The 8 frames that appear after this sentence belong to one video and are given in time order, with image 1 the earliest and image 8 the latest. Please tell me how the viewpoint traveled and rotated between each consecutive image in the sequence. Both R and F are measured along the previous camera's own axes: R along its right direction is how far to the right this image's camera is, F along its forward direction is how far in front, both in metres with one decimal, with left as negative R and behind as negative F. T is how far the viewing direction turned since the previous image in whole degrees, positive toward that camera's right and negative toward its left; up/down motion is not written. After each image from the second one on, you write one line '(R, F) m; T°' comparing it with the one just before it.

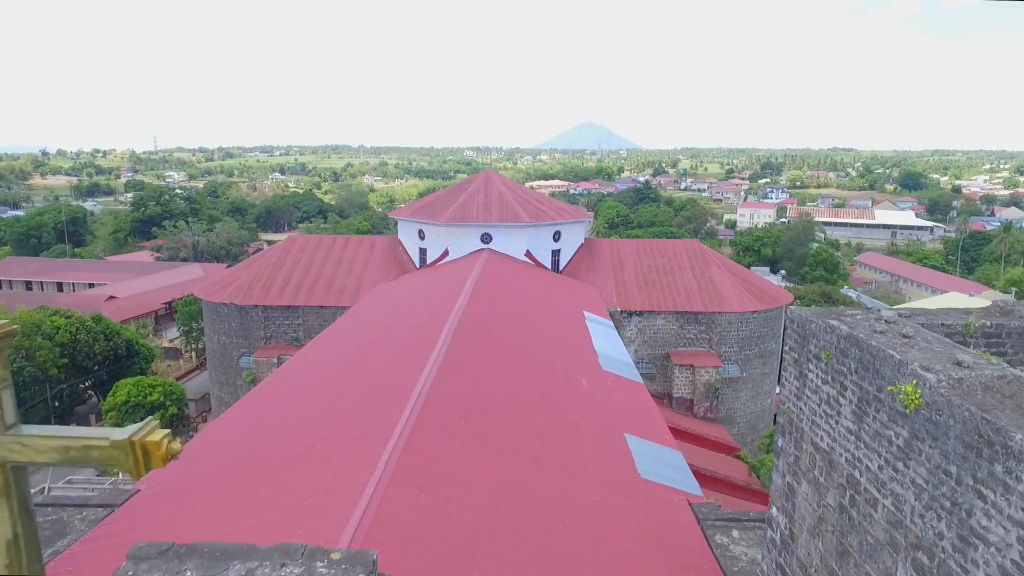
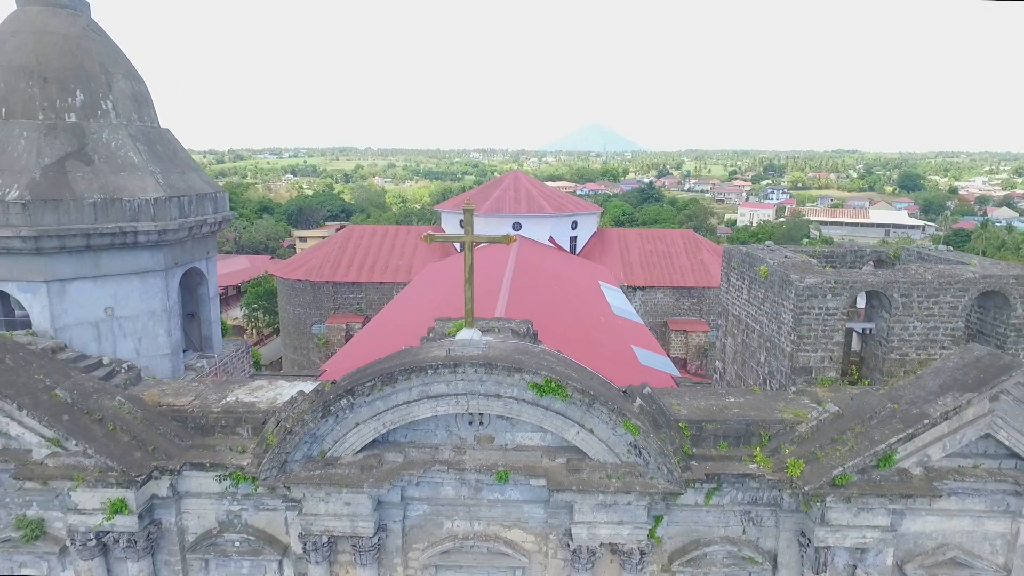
(-0.9, -5.2) m; 0°
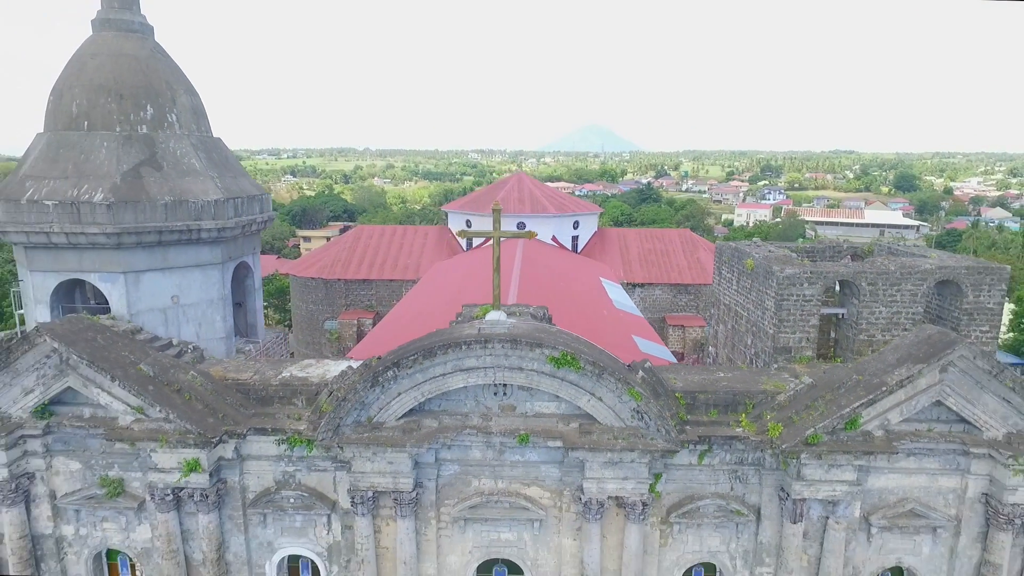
(-0.3, -1.3) m; 0°
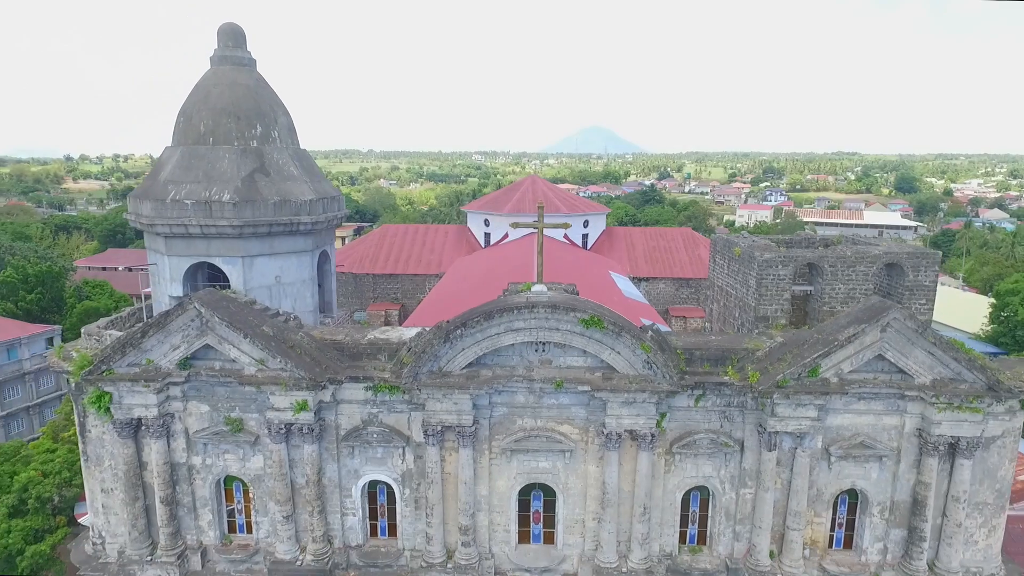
(-0.6, -2.6) m; 0°
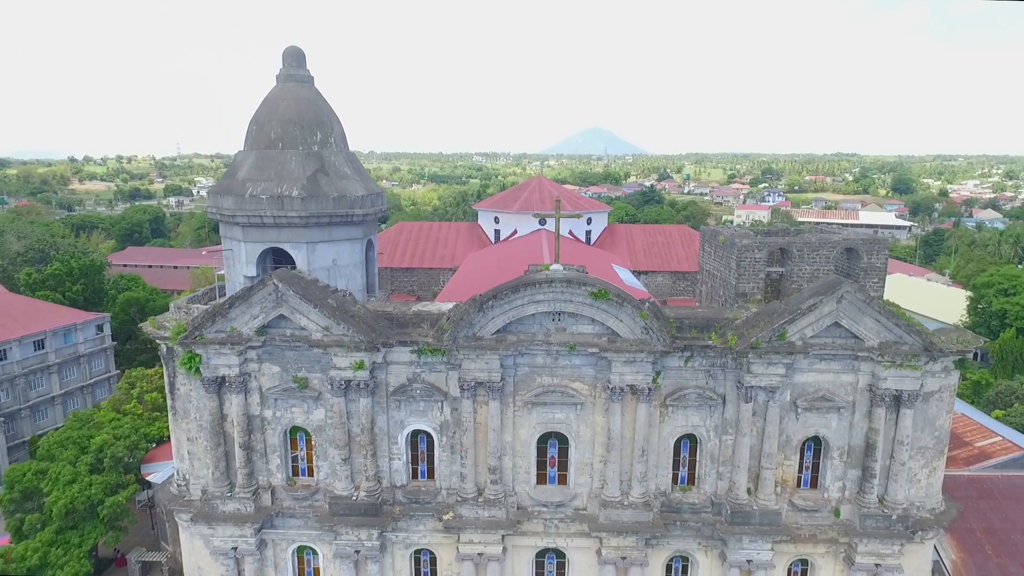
(-0.4, -2.4) m; 0°
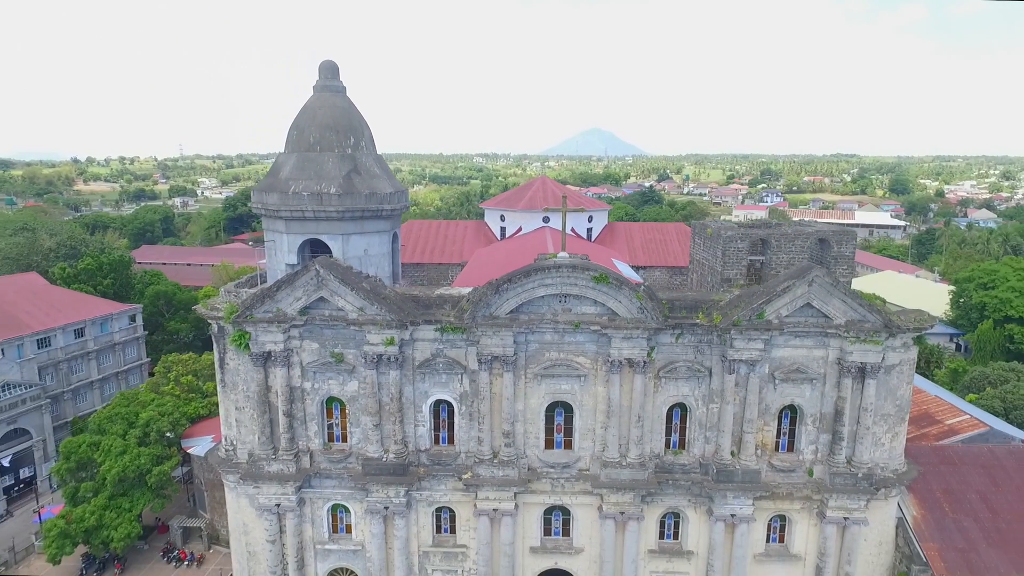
(-0.3, -1.9) m; 0°
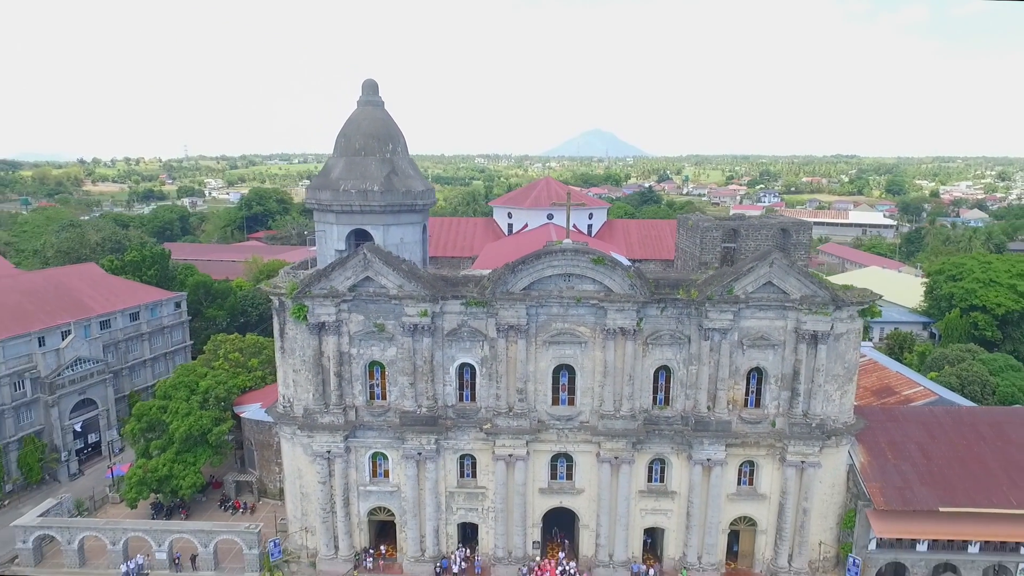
(-0.3, -3.3) m; 0°
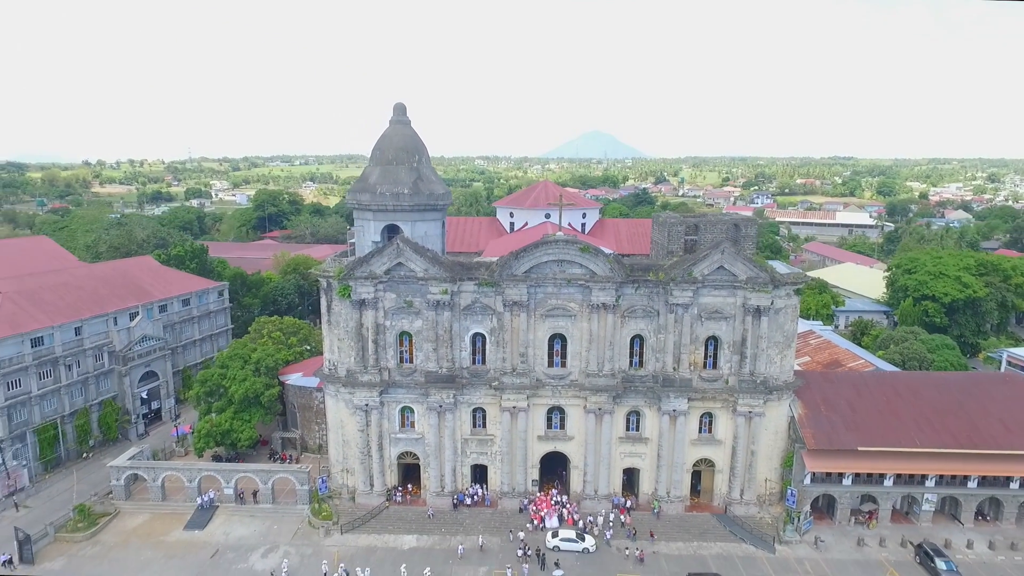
(-0.1, -4.7) m; 0°
